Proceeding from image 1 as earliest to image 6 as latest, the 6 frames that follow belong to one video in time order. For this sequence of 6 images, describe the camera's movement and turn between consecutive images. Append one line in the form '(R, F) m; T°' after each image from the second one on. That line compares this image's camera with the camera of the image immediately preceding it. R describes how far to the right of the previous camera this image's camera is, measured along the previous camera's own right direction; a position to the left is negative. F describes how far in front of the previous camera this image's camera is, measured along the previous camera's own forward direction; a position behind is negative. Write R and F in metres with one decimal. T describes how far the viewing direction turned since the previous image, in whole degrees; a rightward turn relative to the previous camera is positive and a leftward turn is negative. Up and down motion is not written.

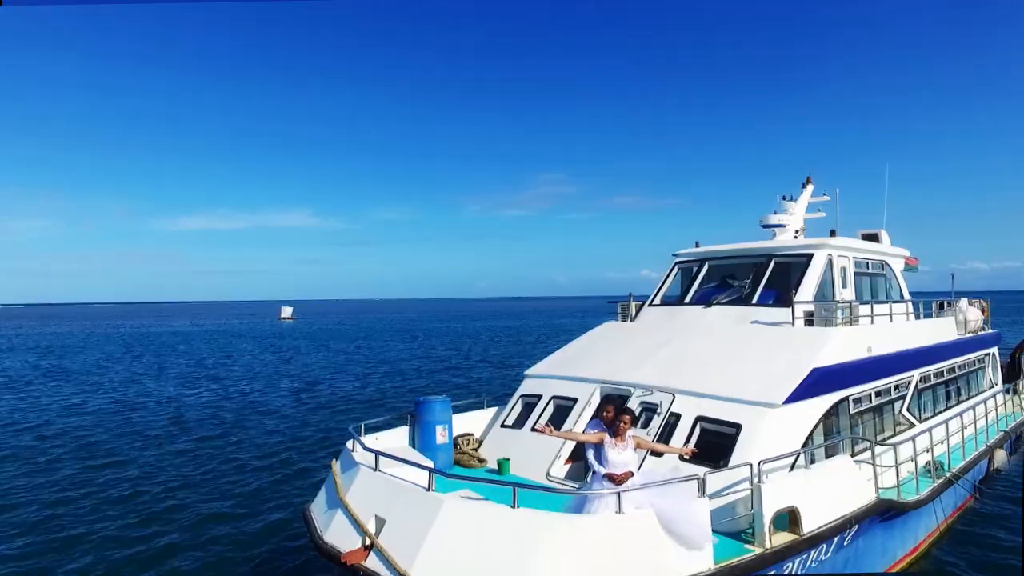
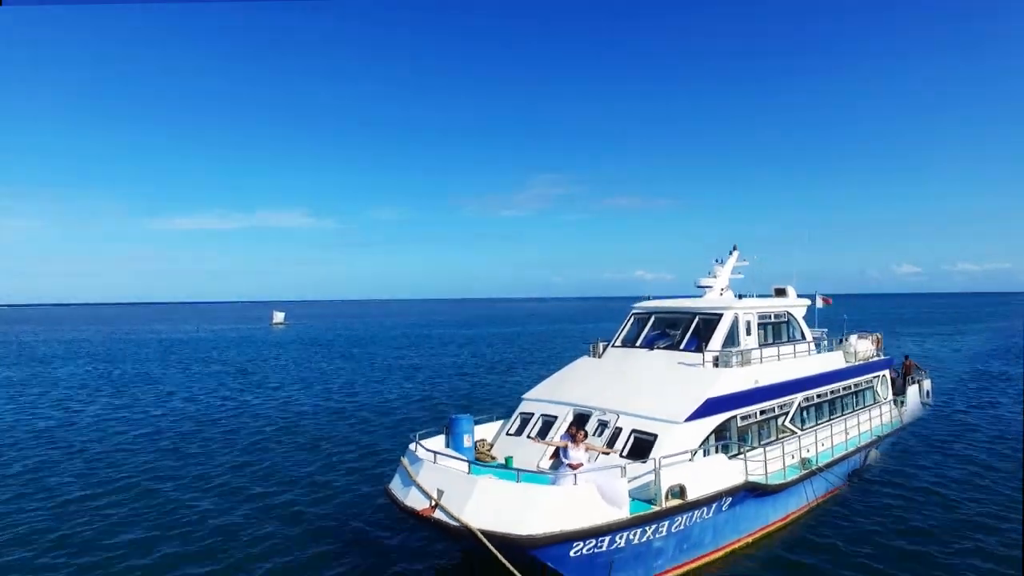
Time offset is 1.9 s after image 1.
(-0.2, -5.5) m; 0°
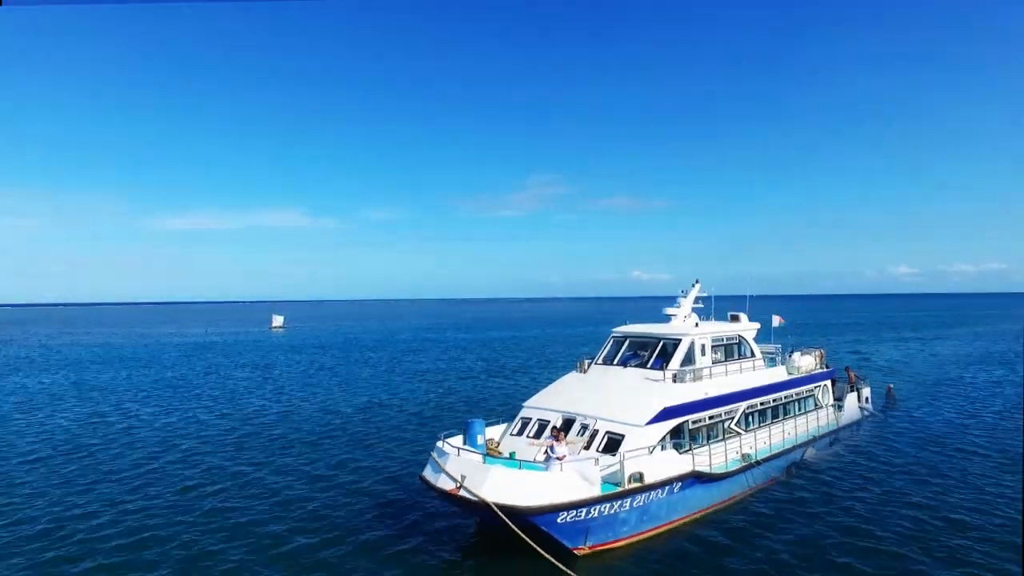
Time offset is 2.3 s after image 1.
(-0.2, -4.7) m; 0°
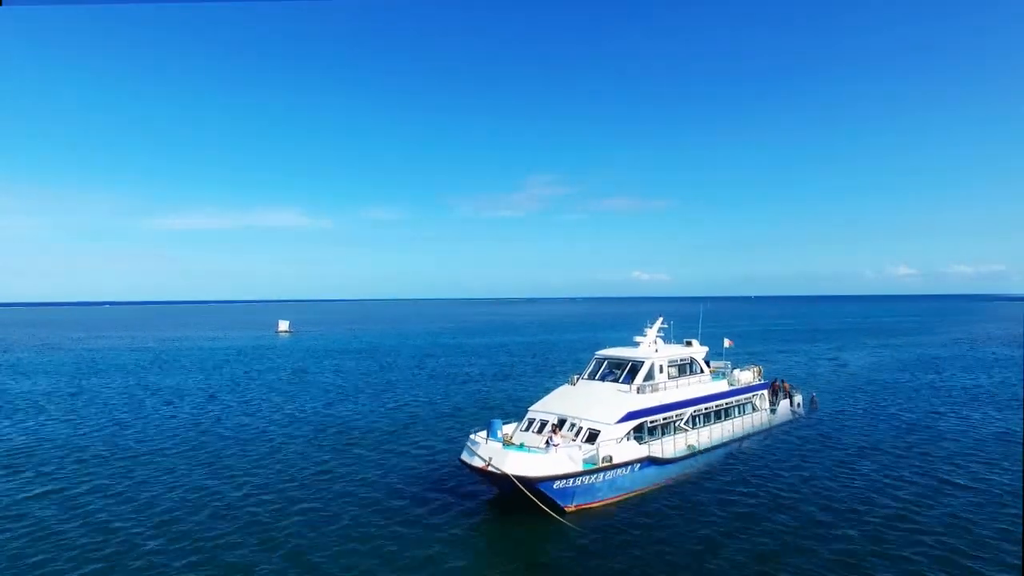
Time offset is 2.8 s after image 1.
(-0.6, -8.6) m; 0°
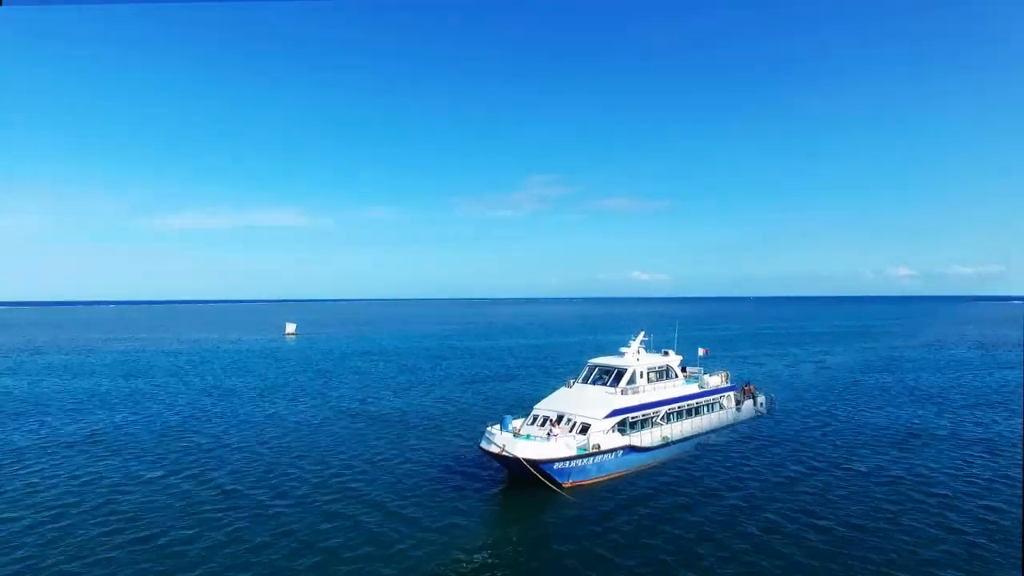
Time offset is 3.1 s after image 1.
(-0.6, -7.2) m; 0°
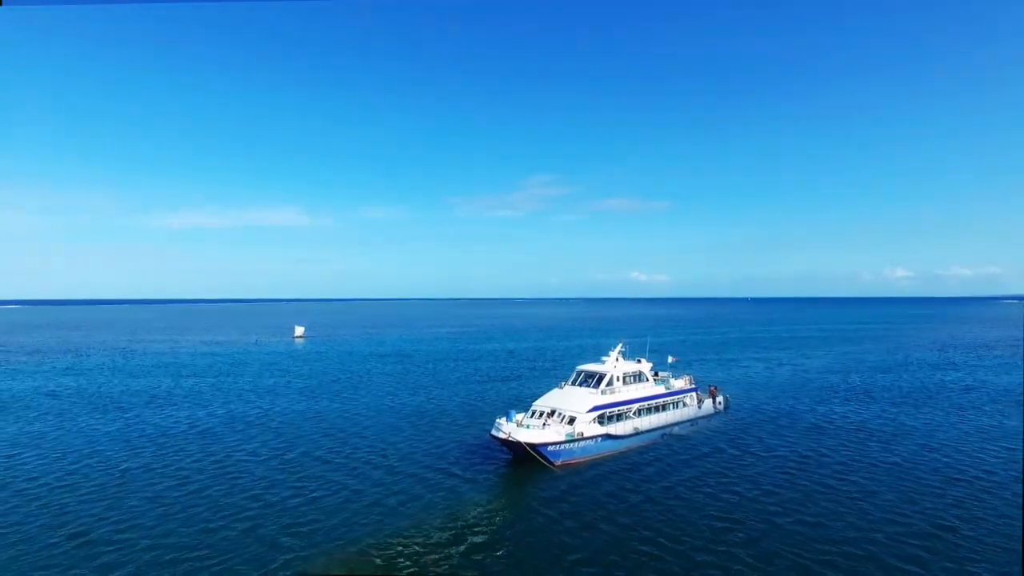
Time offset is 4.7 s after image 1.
(-0.4, -10.3) m; 0°
